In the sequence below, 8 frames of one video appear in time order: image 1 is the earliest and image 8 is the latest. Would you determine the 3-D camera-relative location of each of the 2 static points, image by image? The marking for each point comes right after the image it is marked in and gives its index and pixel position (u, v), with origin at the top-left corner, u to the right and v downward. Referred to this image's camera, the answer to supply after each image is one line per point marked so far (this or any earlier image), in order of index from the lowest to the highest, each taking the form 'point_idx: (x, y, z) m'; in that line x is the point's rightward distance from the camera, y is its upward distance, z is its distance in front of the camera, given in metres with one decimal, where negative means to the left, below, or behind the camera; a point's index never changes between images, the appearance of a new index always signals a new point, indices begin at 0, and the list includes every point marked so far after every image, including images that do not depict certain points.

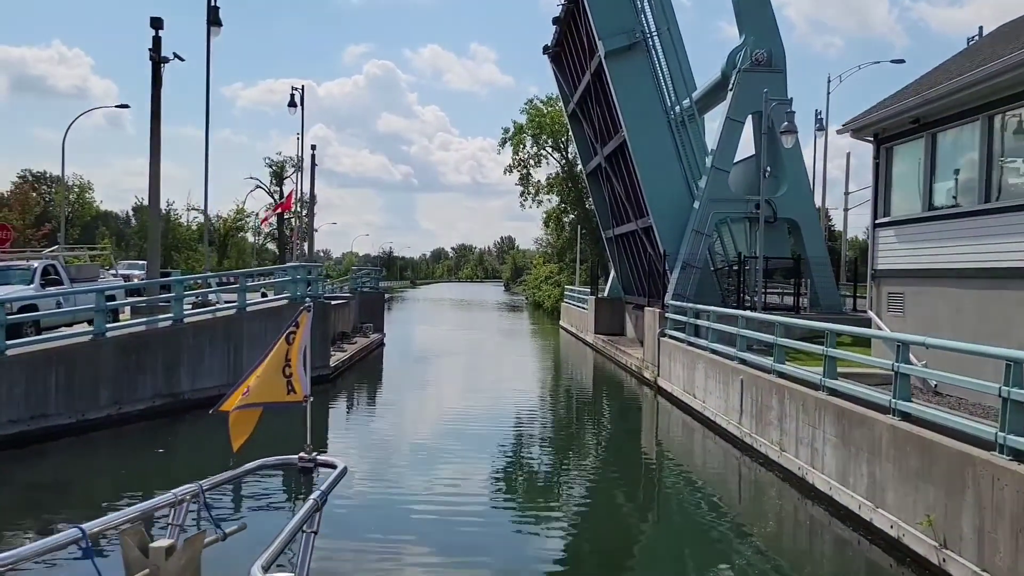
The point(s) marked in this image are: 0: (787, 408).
0: (+3.4, -1.5, +11.1) m
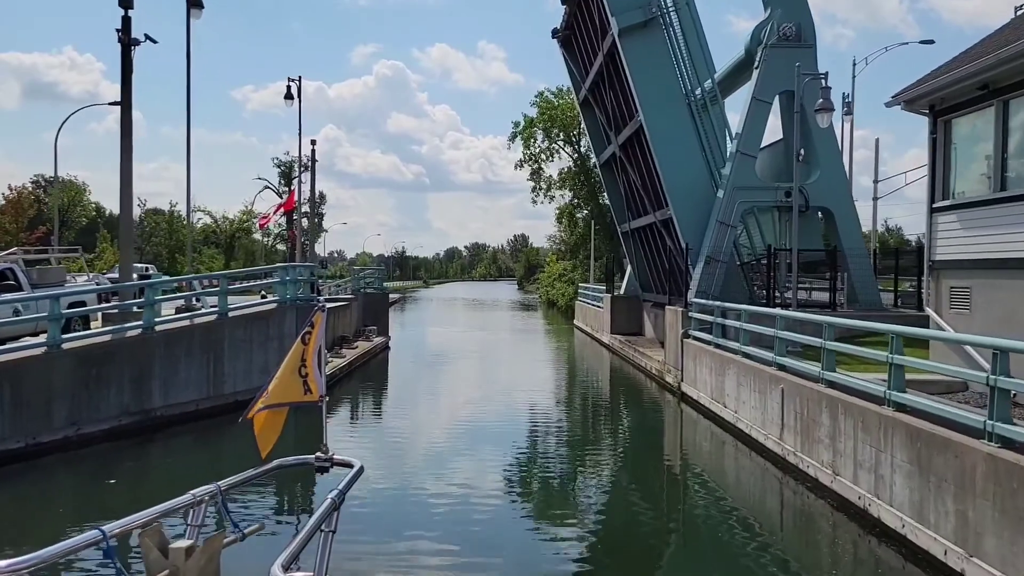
0: (+3.5, -1.5, +9.4) m
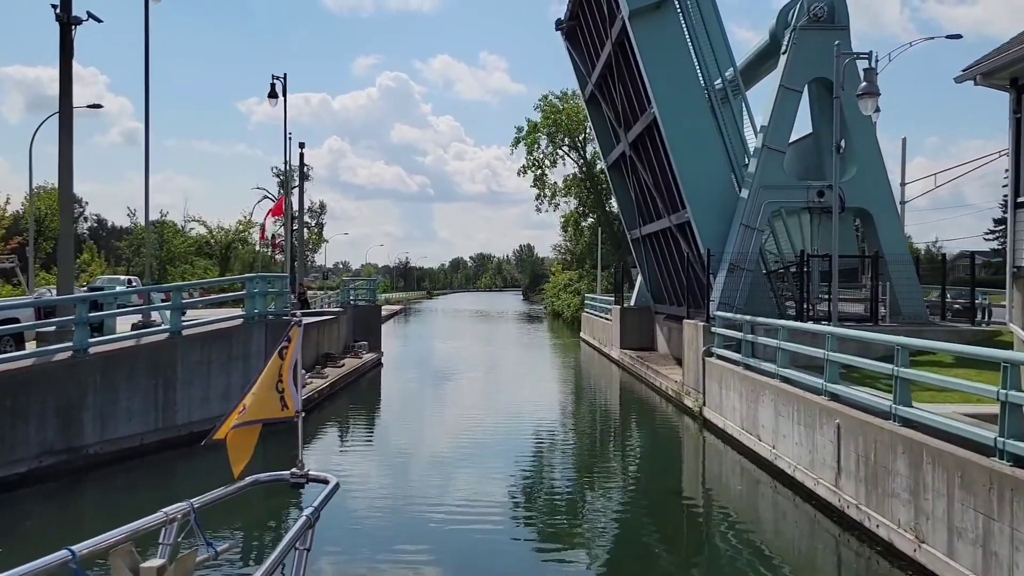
0: (+3.4, -1.6, +7.3) m
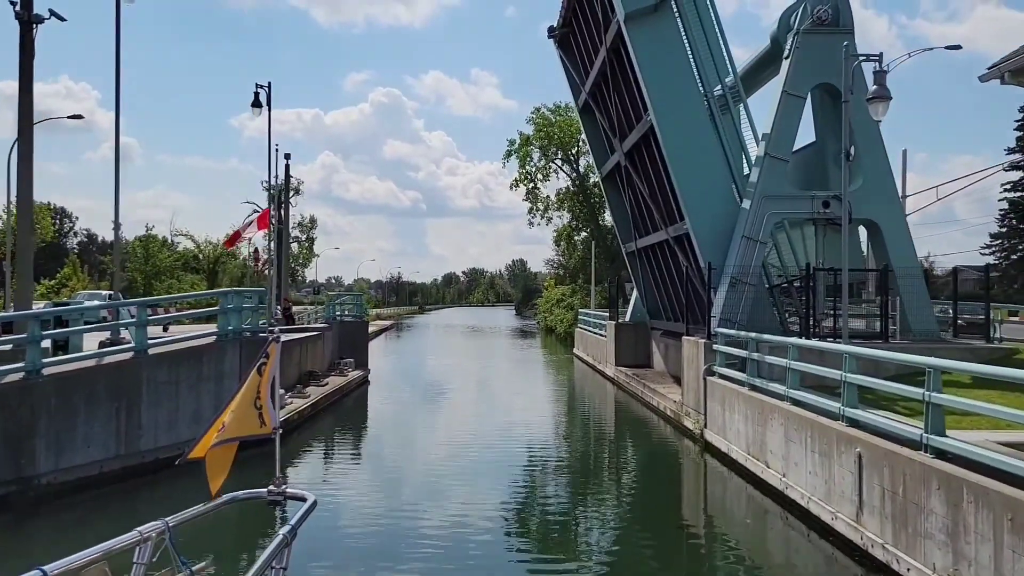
0: (+3.3, -1.7, +6.5) m
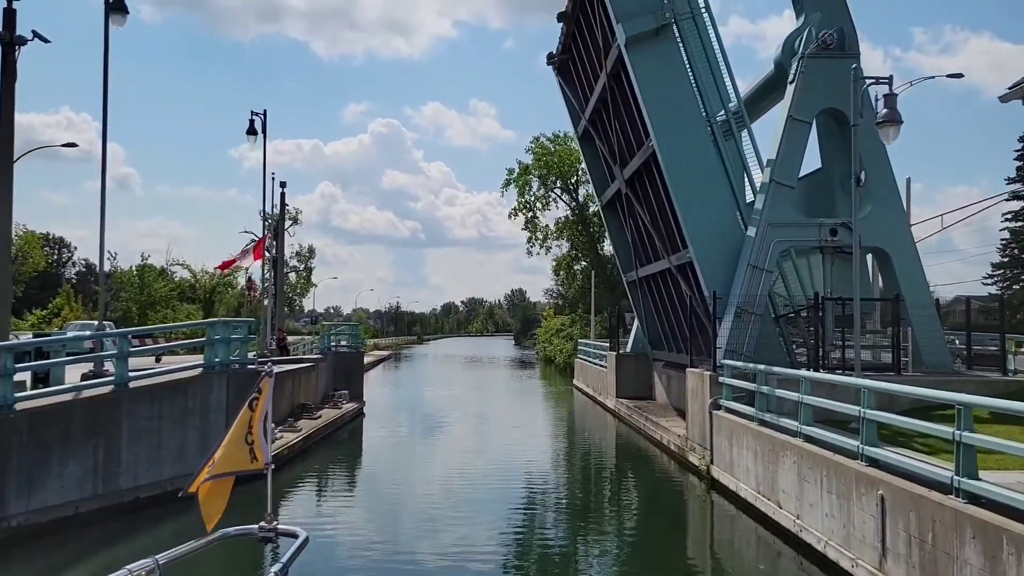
0: (+3.3, -1.9, +5.9) m
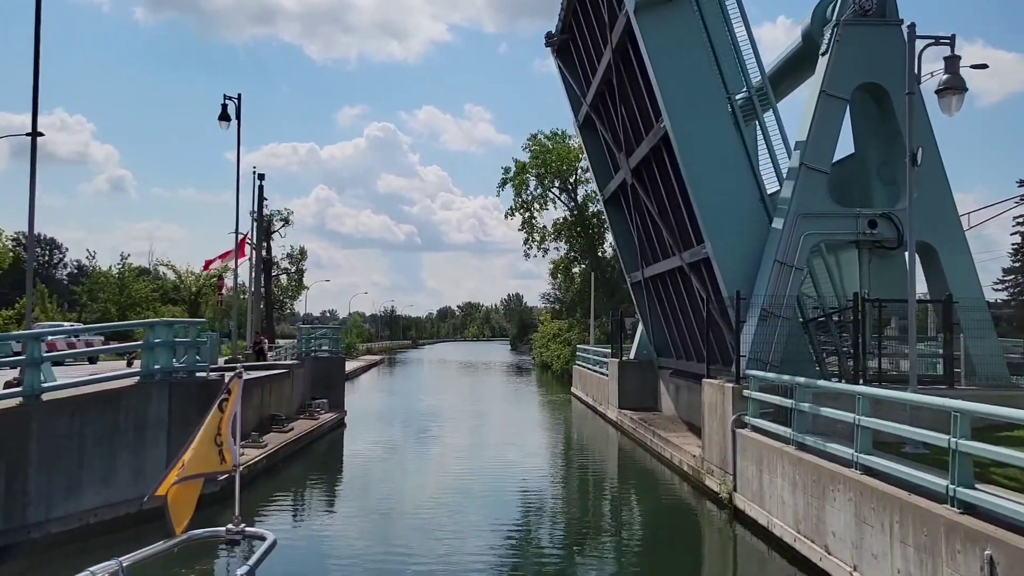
0: (+3.2, -1.8, +3.9) m
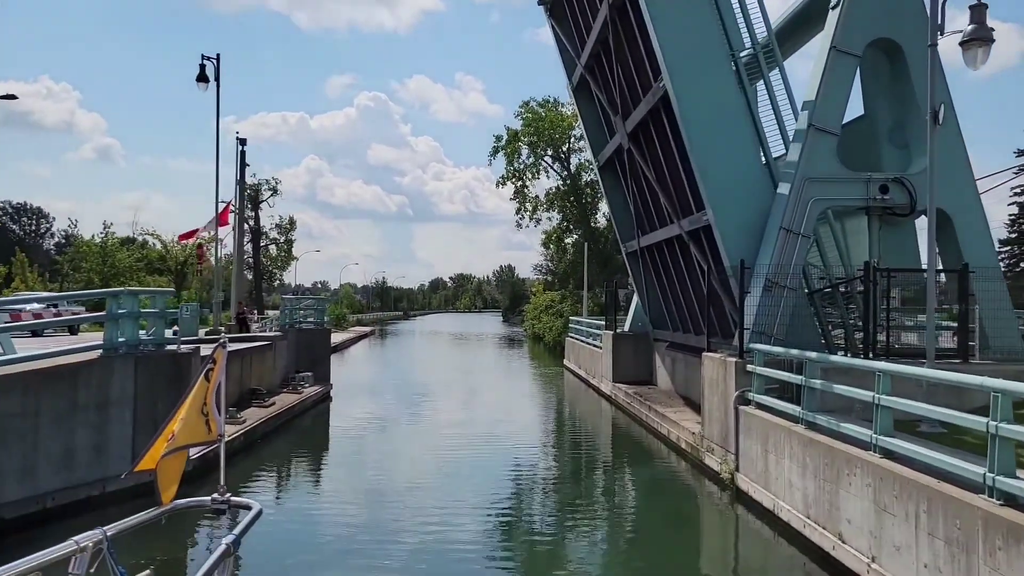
0: (+3.1, -1.7, +3.2) m
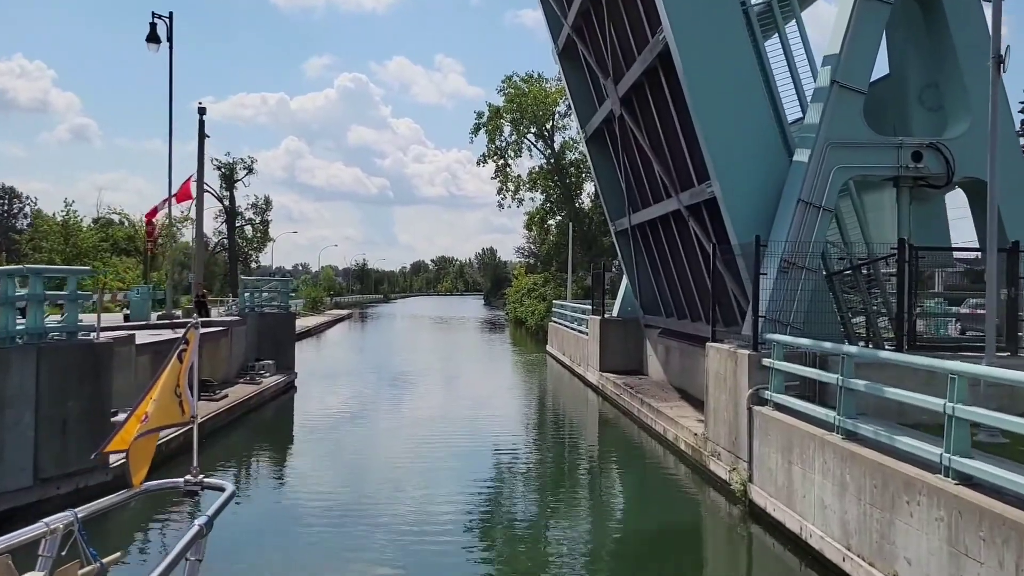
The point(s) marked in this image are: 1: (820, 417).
0: (+3.1, -1.6, +1.6) m
1: (+2.9, -1.2, +8.5) m
